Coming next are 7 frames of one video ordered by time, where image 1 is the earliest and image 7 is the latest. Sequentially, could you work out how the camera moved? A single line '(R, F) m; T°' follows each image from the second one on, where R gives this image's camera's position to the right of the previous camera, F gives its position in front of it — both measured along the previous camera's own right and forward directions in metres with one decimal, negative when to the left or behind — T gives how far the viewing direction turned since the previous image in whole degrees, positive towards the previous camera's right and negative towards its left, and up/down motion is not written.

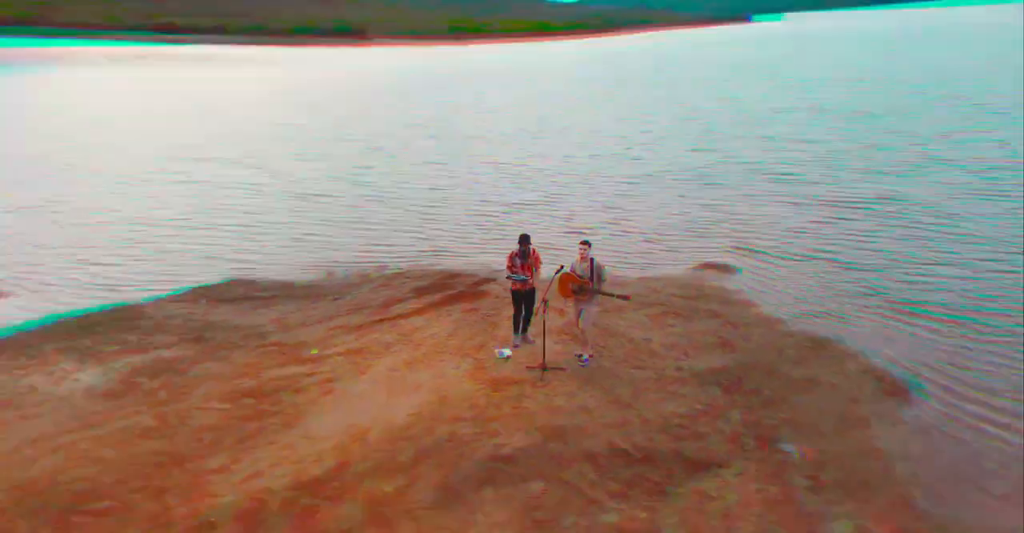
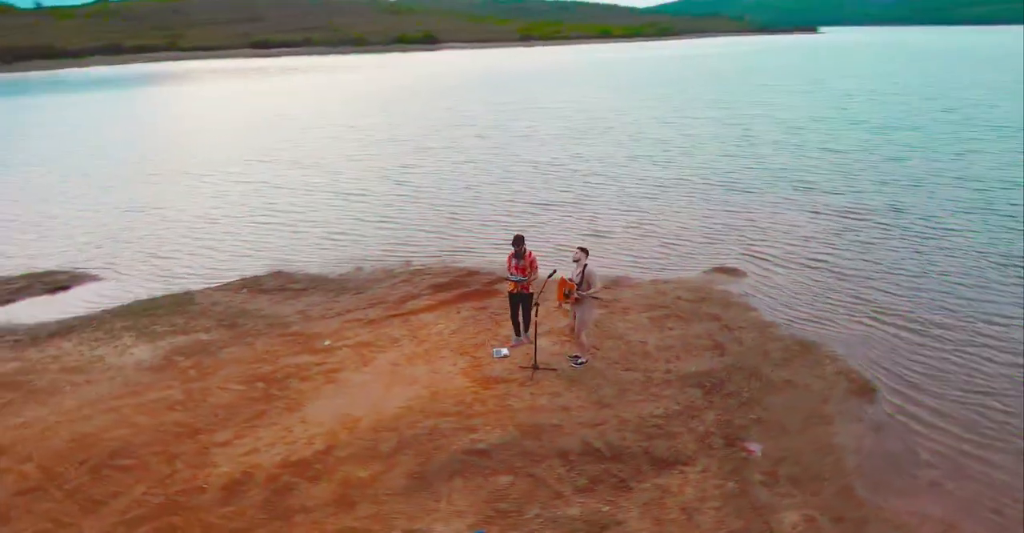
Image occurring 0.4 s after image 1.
(+1.0, -0.3) m; -5°
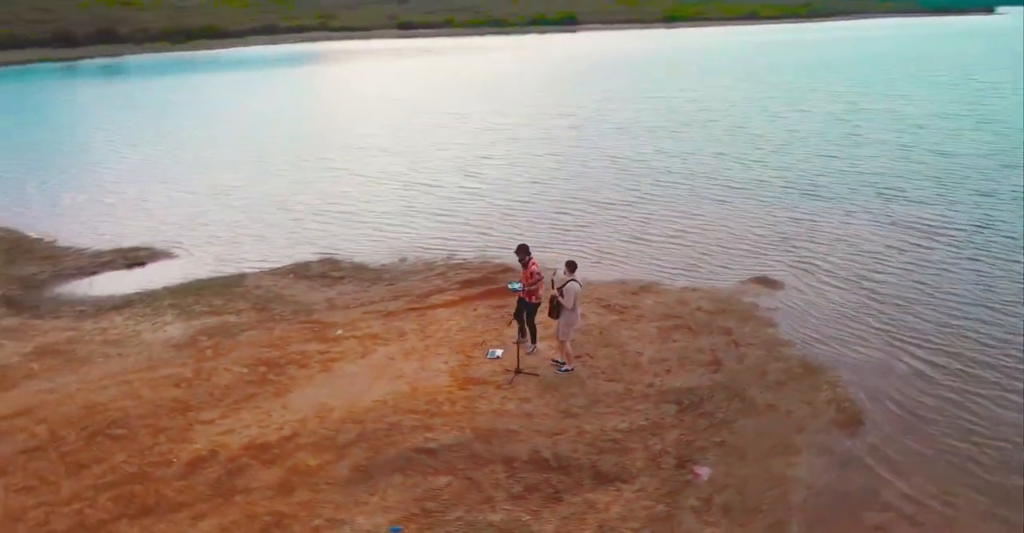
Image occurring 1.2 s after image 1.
(+2.0, -0.1) m; -10°
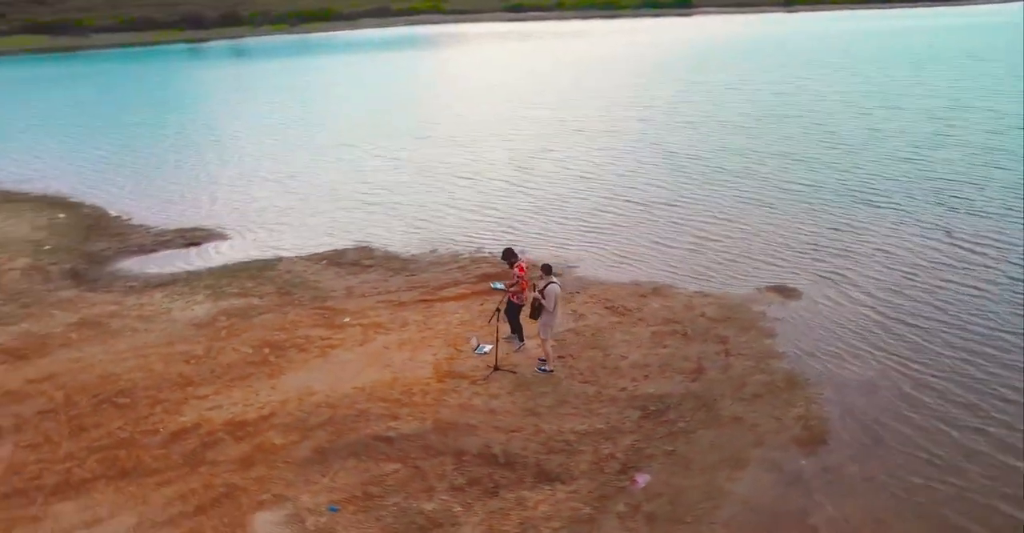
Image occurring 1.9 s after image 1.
(+1.8, -0.3) m; -8°
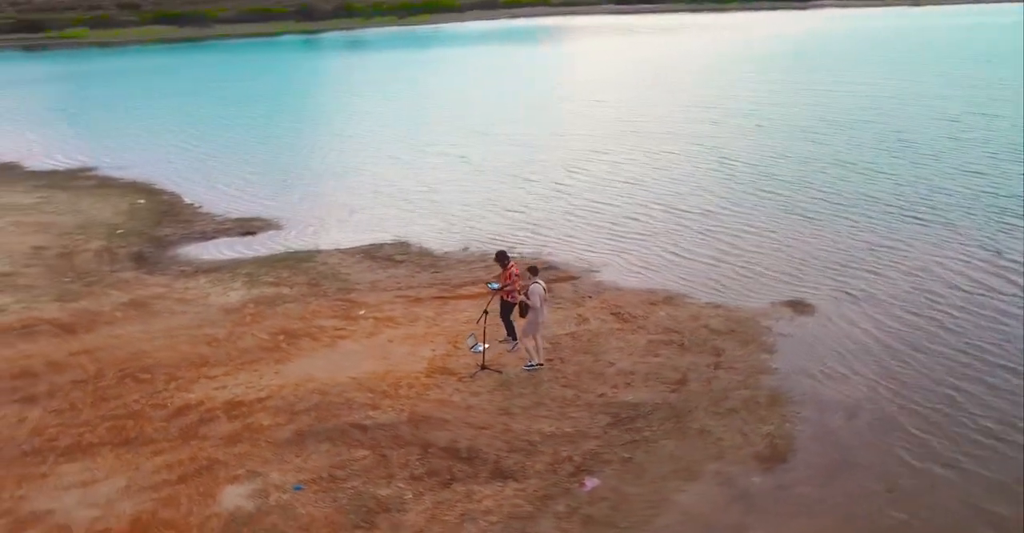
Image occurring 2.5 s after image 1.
(+1.7, -0.4) m; -7°
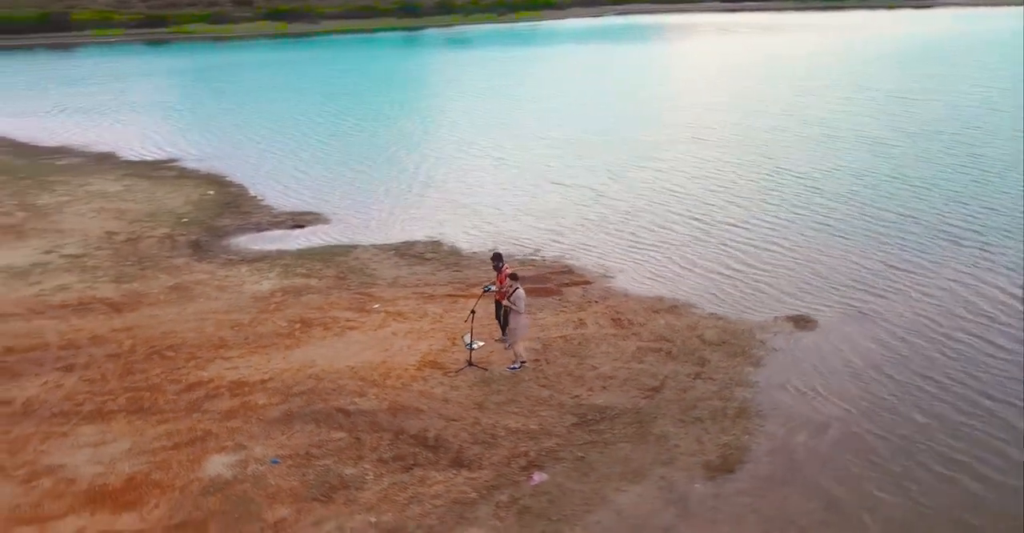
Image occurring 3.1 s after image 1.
(+1.7, -0.7) m; -7°
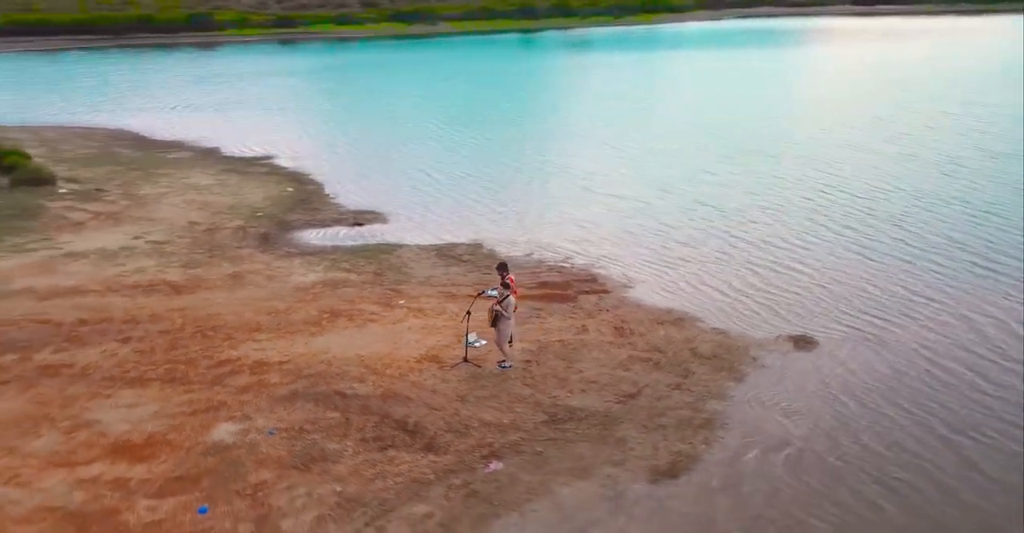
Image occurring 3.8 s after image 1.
(+2.1, -0.9) m; -8°
